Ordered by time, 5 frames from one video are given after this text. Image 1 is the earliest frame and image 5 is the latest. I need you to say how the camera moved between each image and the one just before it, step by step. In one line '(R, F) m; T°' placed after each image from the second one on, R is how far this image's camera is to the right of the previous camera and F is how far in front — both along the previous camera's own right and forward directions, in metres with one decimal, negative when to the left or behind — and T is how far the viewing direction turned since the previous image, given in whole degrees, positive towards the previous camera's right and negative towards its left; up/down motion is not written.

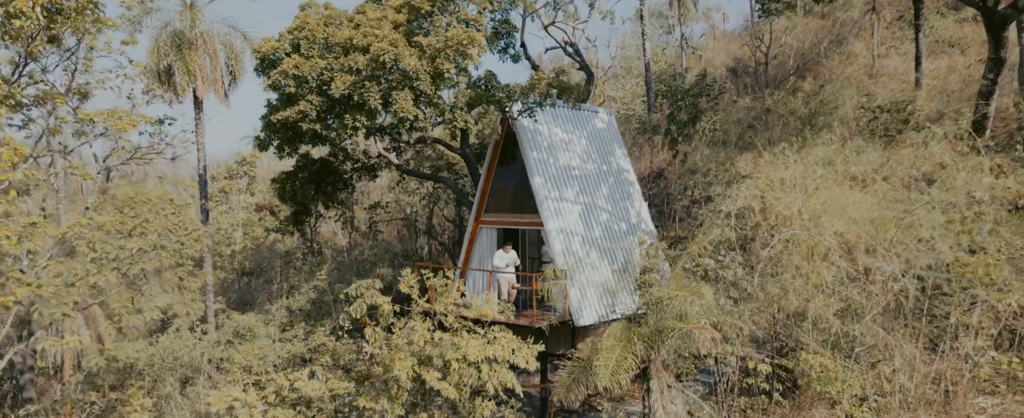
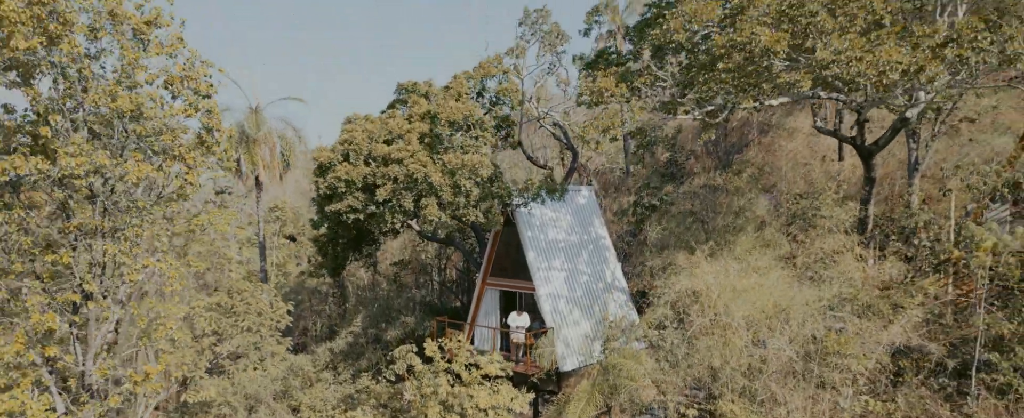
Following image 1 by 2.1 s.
(0.0, -3.9) m; 0°
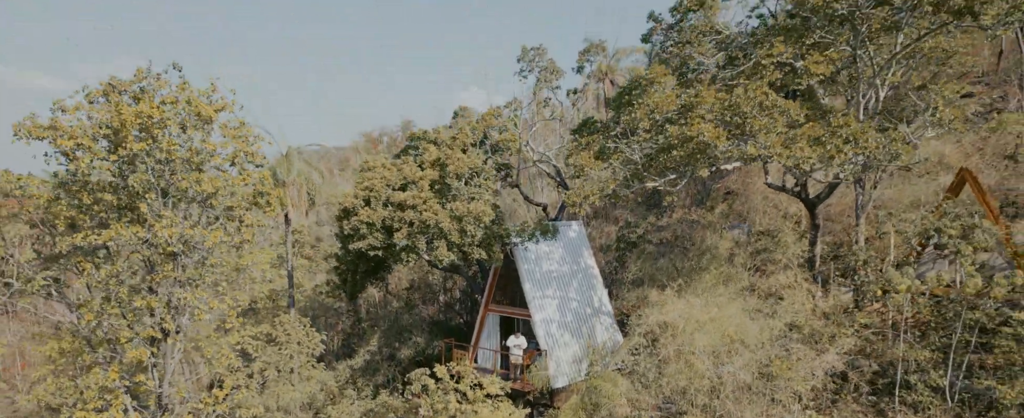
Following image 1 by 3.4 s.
(0.0, -2.7) m; 0°
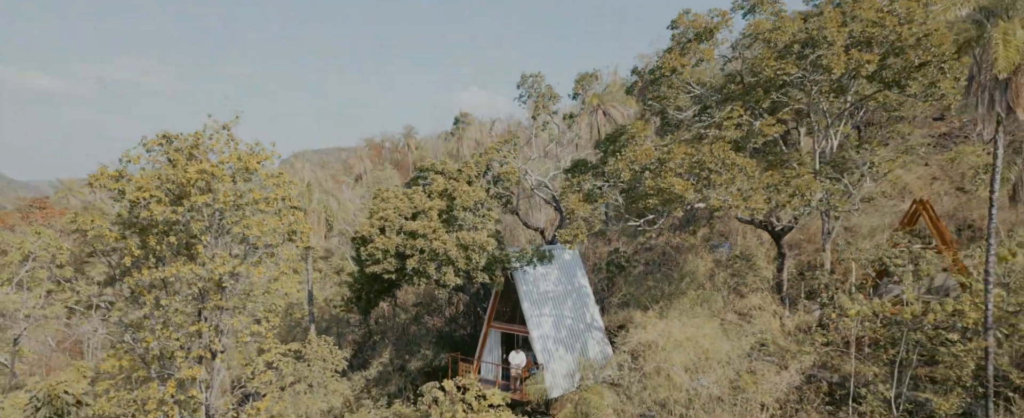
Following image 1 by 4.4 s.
(0.0, -2.3) m; 0°
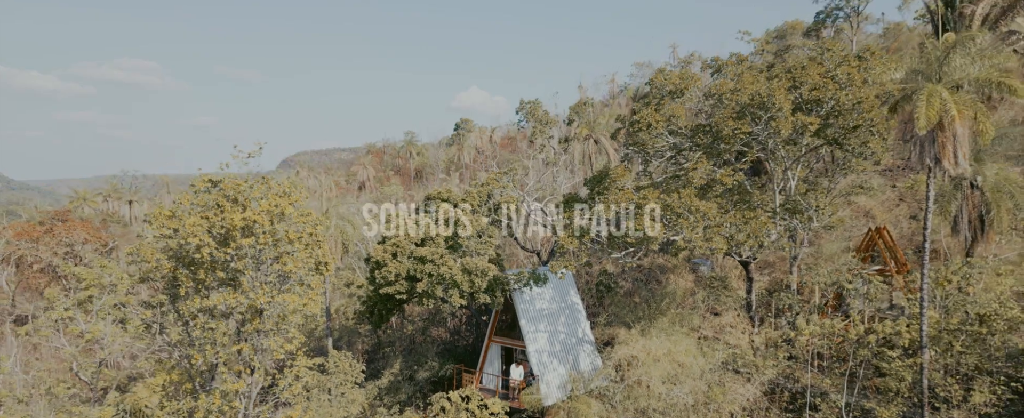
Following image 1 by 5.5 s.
(+0.1, -2.6) m; 0°
